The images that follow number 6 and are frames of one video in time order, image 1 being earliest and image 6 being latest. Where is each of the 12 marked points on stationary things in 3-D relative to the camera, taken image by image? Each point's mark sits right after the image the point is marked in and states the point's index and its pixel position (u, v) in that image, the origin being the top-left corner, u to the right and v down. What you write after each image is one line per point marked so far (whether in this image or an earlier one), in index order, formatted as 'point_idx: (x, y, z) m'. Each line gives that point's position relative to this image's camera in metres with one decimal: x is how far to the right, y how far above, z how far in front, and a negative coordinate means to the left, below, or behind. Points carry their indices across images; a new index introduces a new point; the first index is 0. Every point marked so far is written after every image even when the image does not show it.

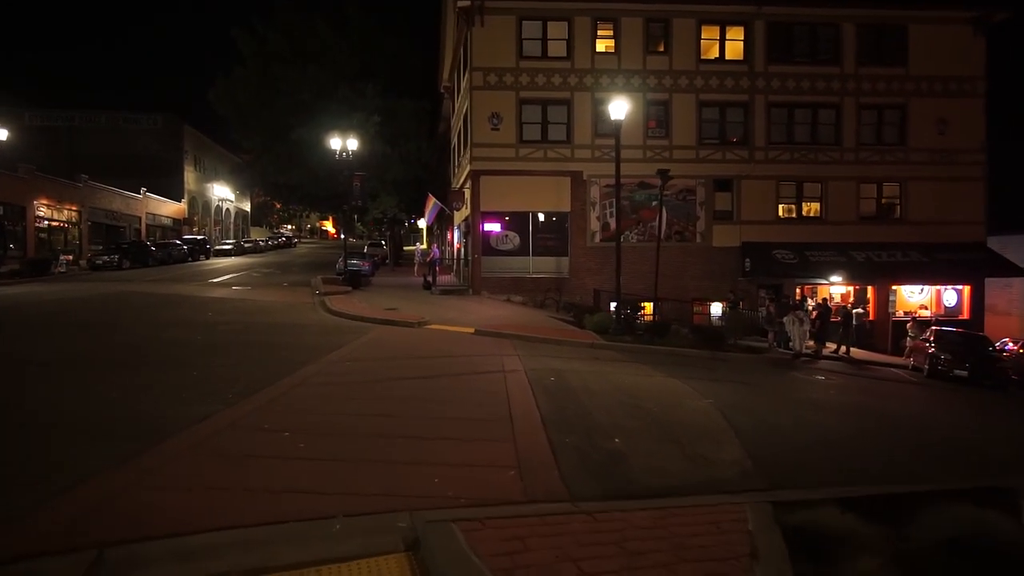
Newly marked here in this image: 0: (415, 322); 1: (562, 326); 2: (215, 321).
0: (-3.0, -1.1, +18.1) m
1: (+1.7, -1.3, +19.0) m
2: (-9.5, -1.1, +18.6) m
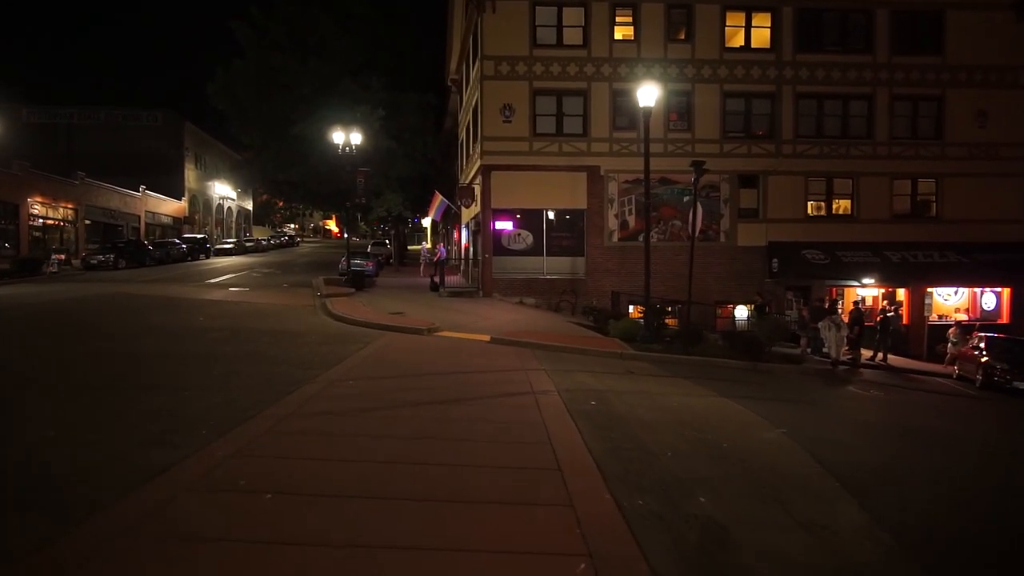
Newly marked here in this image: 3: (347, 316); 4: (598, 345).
0: (-2.5, -1.2, +16.5) m
1: (+2.2, -1.4, +17.4) m
2: (-9.0, -1.2, +17.0) m
3: (-5.4, -0.9, +18.7) m
4: (+2.4, -1.5, +15.4) m
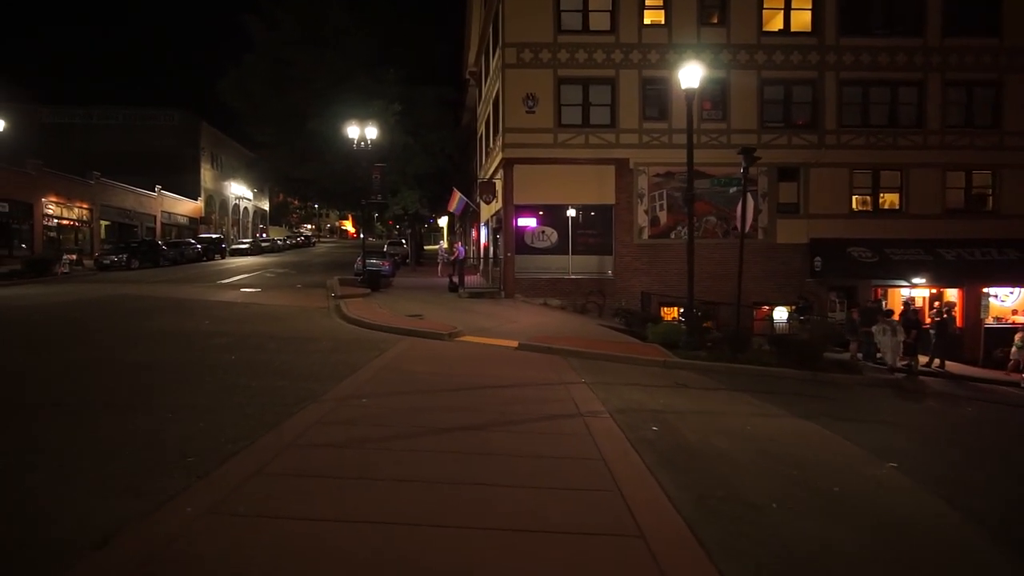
0: (-1.7, -1.2, +15.2) m
1: (+3.0, -1.4, +15.9) m
2: (-8.2, -1.2, +15.8) m
3: (-4.6, -1.0, +17.4) m
4: (+3.1, -1.6, +13.9) m
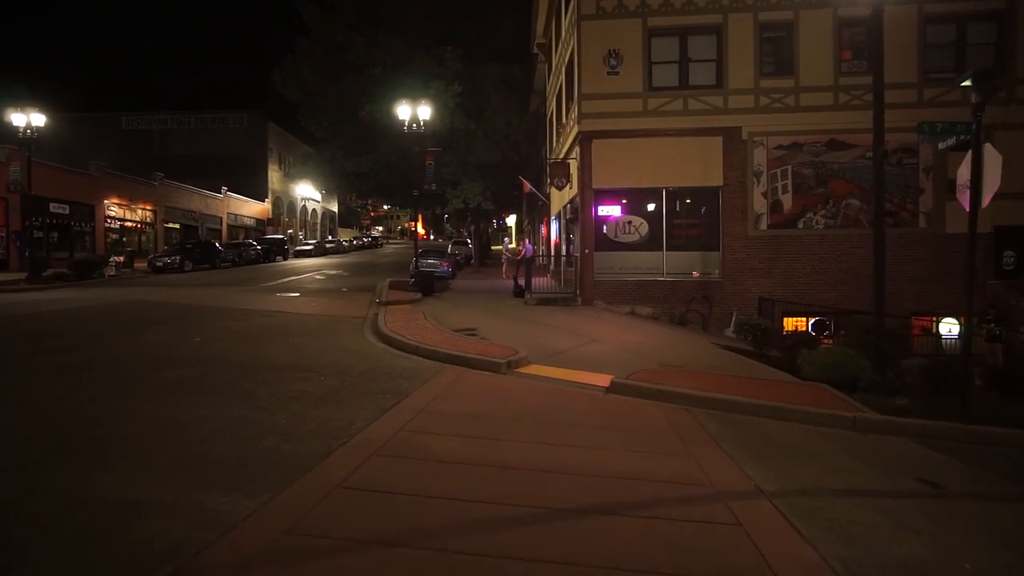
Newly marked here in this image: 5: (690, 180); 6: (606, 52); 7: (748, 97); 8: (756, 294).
0: (-0.2, -1.3, +10.6) m
1: (+4.6, -1.5, +10.8) m
2: (-6.5, -1.4, +12.1) m
3: (-2.7, -1.1, +13.2) m
4: (+4.5, -1.7, +8.8) m
5: (+6.0, +3.7, +19.5) m
6: (+3.2, +8.1, +19.5) m
7: (+7.9, +6.4, +19.2) m
8: (+8.3, -0.2, +19.4) m
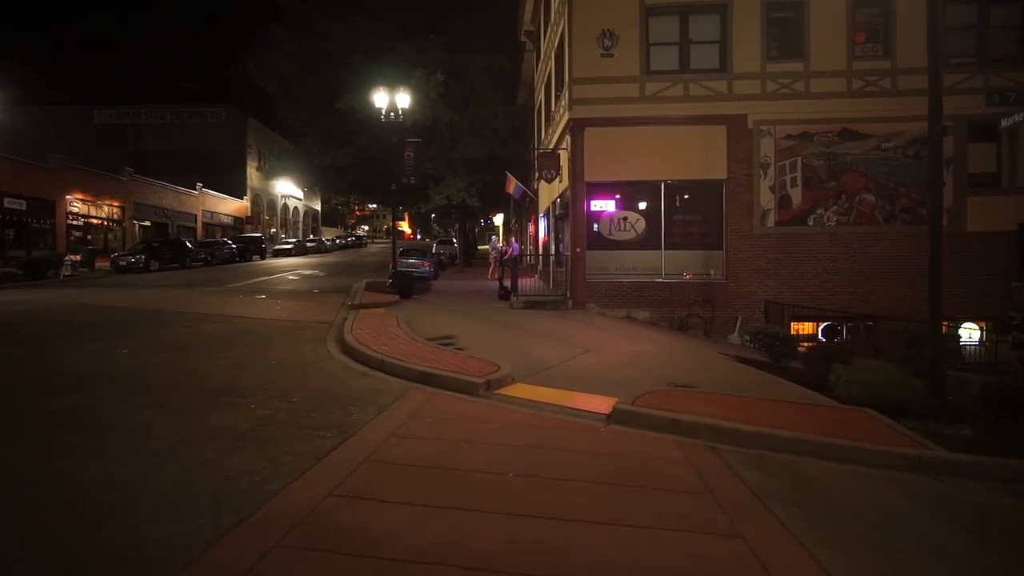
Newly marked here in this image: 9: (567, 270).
0: (-0.4, -1.4, +8.8) m
1: (+4.3, -1.6, +9.1) m
2: (-6.8, -1.4, +10.2) m
3: (-3.0, -1.2, +11.4) m
4: (+4.2, -1.8, +7.1) m
5: (+5.5, +3.6, +17.8) m
6: (+2.7, +8.0, +17.8) m
7: (+7.4, +6.3, +17.6) m
8: (+7.8, -0.3, +17.8) m
9: (+1.8, +0.6, +18.7) m
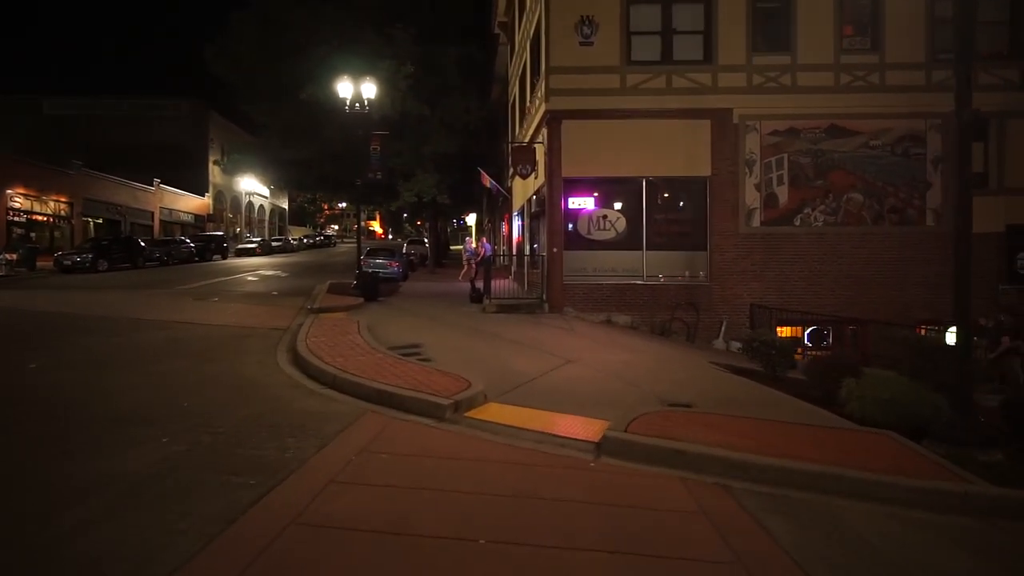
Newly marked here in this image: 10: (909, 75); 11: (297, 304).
0: (-0.8, -1.5, +7.6) m
1: (+4.0, -1.7, +8.1) m
2: (-7.2, -1.5, +8.7) m
3: (-3.5, -1.3, +10.0) m
4: (+4.0, -1.9, +6.1) m
5: (+4.7, +3.6, +16.9) m
6: (+1.9, +7.9, +16.7) m
7: (+6.7, +6.2, +16.8) m
8: (+7.0, -0.4, +16.9) m
9: (+1.0, +0.5, +17.6) m
10: (+11.6, +6.2, +16.6) m
11: (-7.5, -0.6, +20.0) m
